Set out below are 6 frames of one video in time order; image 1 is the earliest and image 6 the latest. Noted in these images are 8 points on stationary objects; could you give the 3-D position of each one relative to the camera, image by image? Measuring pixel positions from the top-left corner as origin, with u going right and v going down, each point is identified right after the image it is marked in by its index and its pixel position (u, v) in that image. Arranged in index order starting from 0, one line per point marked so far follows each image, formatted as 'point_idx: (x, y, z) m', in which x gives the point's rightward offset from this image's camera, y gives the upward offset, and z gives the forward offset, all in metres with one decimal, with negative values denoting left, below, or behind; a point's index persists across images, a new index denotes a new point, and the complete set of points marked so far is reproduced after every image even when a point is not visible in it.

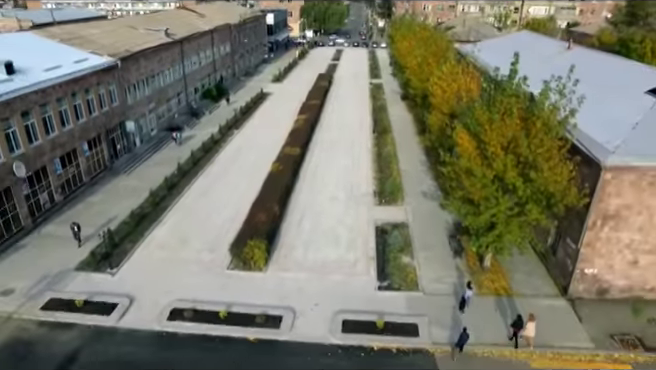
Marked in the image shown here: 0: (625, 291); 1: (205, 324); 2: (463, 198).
0: (+10.0, -3.5, +18.6) m
1: (-3.8, -4.3, +17.8) m
2: (+4.5, -0.4, +19.0) m
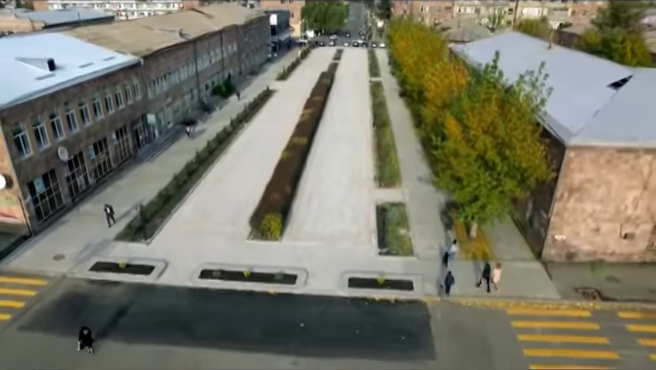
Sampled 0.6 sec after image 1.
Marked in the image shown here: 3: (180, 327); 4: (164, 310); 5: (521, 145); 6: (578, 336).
0: (+10.3, -2.7, +21.8) m
1: (-3.5, -3.5, +20.9) m
2: (+4.9, +0.4, +22.2) m
3: (-4.8, -4.6, +18.3) m
4: (-5.7, -4.2, +19.3) m
5: (+6.8, +1.4, +20.0) m
6: (+8.1, -4.8, +17.8) m
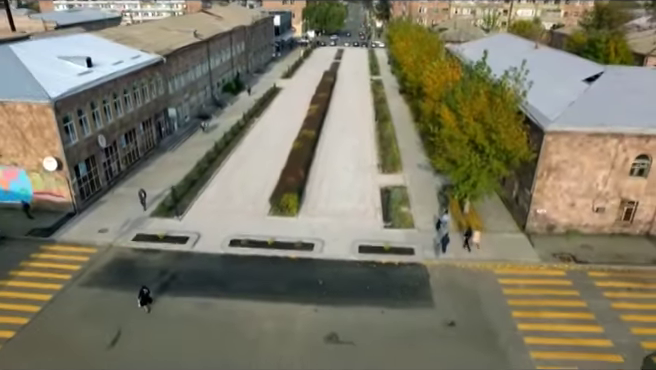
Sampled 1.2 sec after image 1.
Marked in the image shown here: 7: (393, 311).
0: (+10.8, -1.9, +25.2) m
1: (-3.0, -2.6, +24.3) m
2: (+5.4, +1.2, +25.6) m
3: (-4.2, -3.8, +21.6) m
4: (-5.1, -3.4, +22.6) m
5: (+7.4, +2.3, +23.4) m
6: (+8.7, -4.0, +21.1) m
7: (+2.4, -4.5, +19.8) m
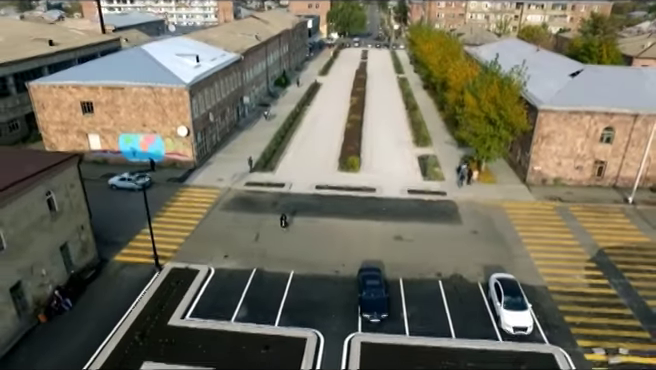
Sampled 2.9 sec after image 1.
0: (+14.4, +0.4, +35.1) m
1: (+0.5, -0.3, +34.3) m
2: (+9.0, +3.5, +35.5) m
3: (-0.8, -1.4, +31.7) m
4: (-1.6, -1.0, +32.7) m
5: (+10.9, +4.5, +33.3) m
6: (+12.1, -1.7, +31.0) m
7: (+5.8, -2.2, +29.8) m
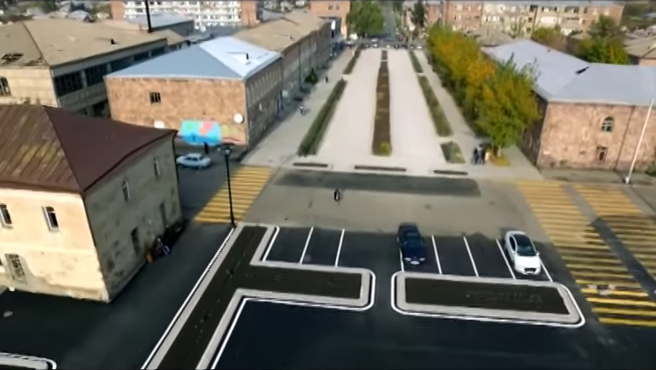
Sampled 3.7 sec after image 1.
0: (+17.0, +1.6, +40.3) m
1: (+3.2, +1.2, +39.9) m
2: (+11.7, +4.8, +40.9) m
3: (+1.8, +0.1, +37.2) m
4: (+1.0, +0.4, +38.2) m
5: (+13.6, +5.8, +38.6) m
6: (+14.6, -0.5, +36.3) m
7: (+8.3, -0.8, +35.2) m
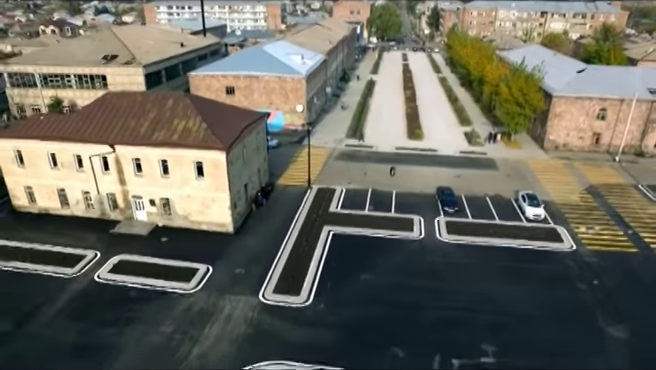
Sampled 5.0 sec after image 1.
0: (+21.1, +3.5, +49.4) m
1: (+7.2, +3.1, +49.1) m
2: (+15.7, +6.7, +50.0) m
3: (+5.8, +2.1, +46.5) m
4: (+5.0, +2.5, +47.6) m
5: (+17.6, +7.8, +47.7) m
6: (+18.6, +1.5, +45.4) m
7: (+12.3, +1.2, +44.4) m
